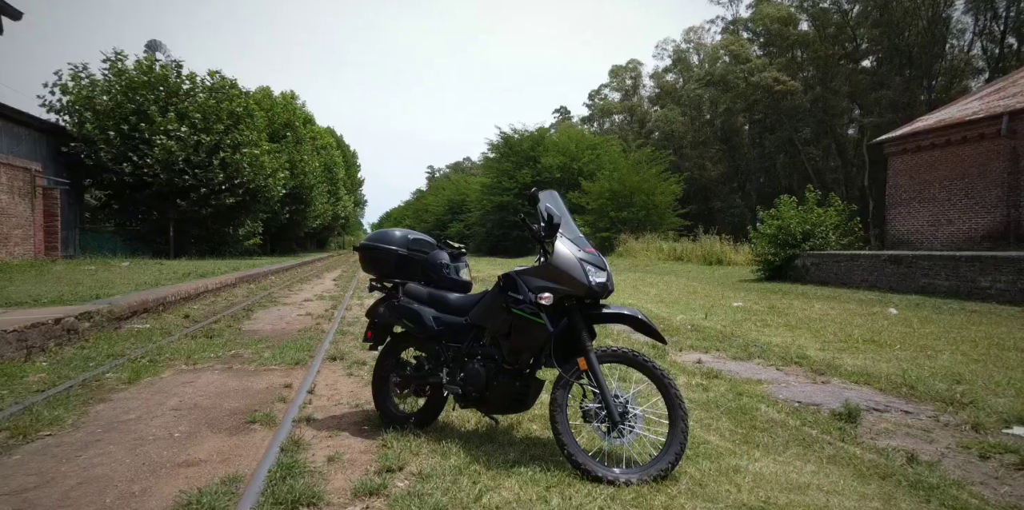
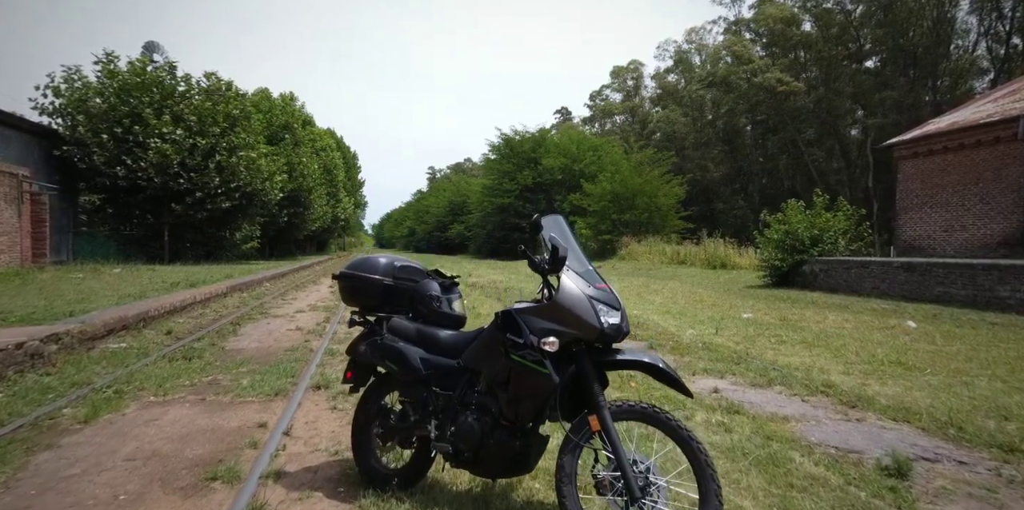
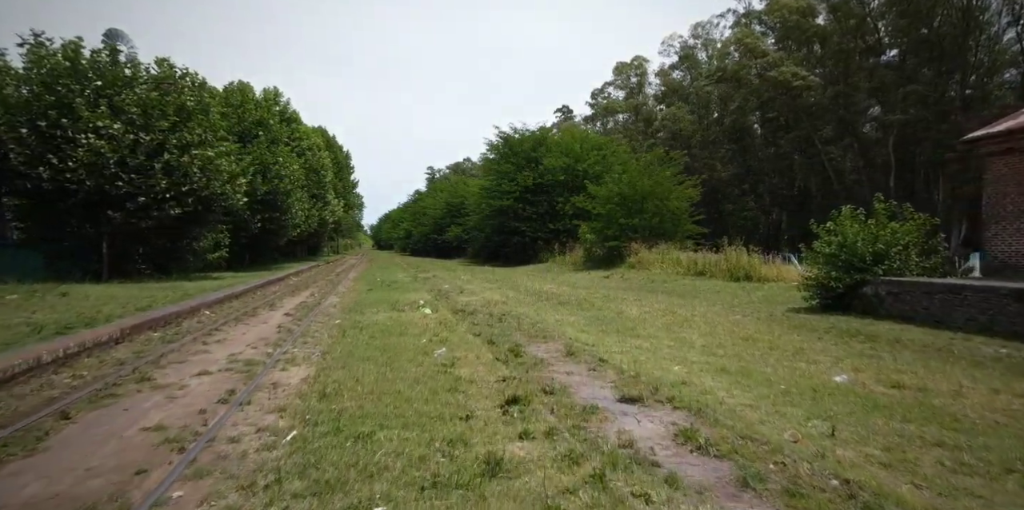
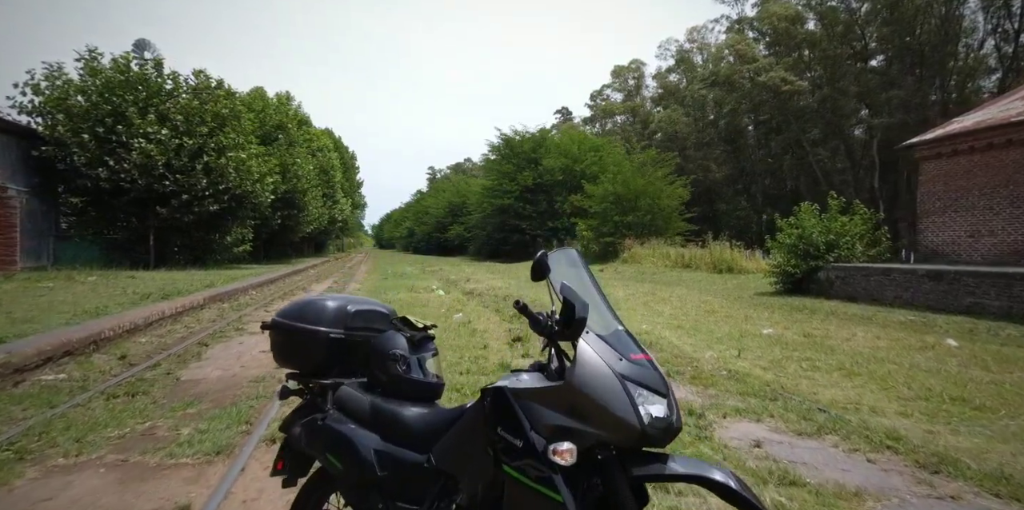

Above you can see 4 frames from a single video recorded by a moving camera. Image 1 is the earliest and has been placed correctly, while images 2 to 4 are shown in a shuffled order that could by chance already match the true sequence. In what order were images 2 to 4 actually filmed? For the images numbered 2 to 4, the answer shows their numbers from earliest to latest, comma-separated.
2, 4, 3
